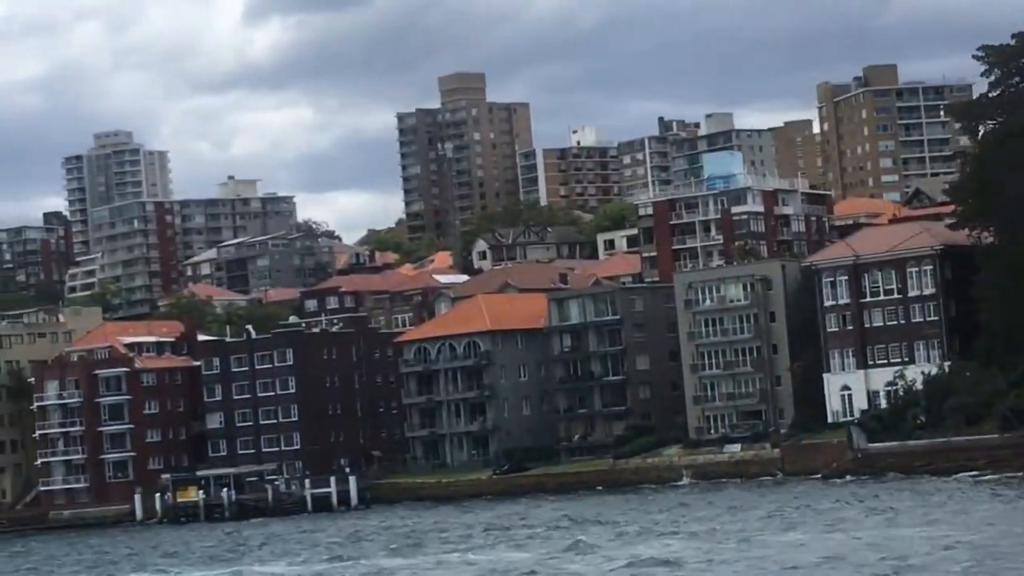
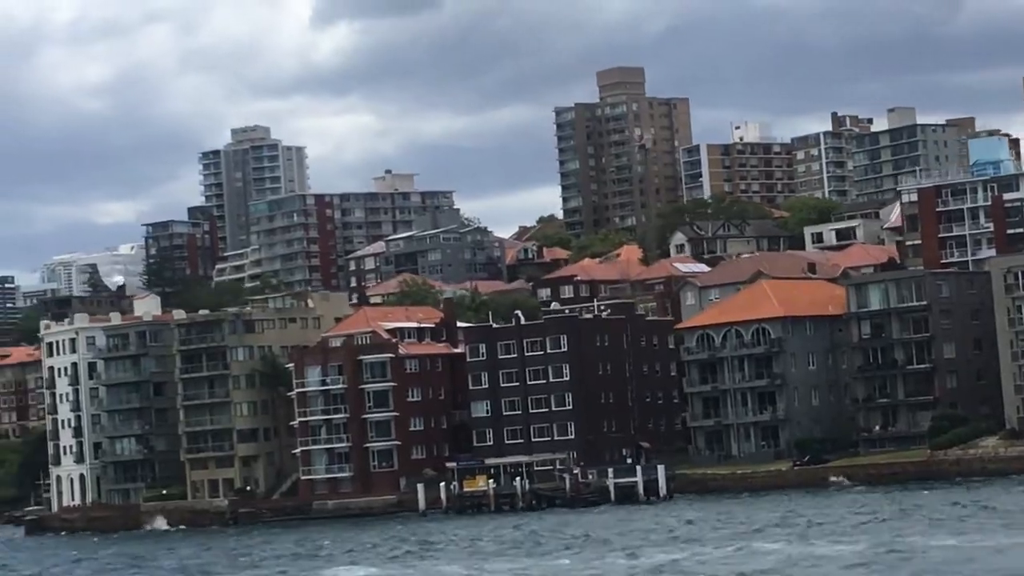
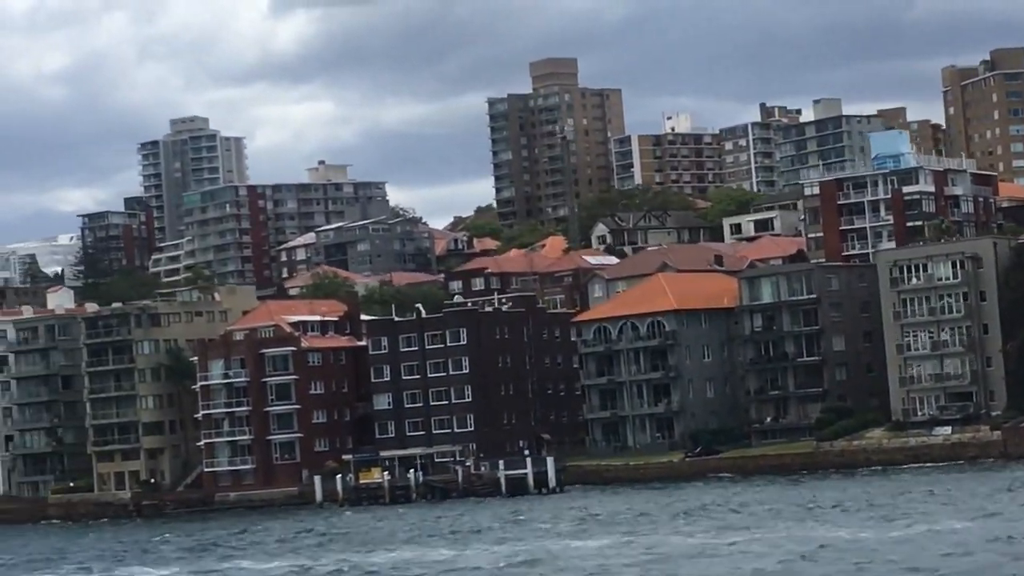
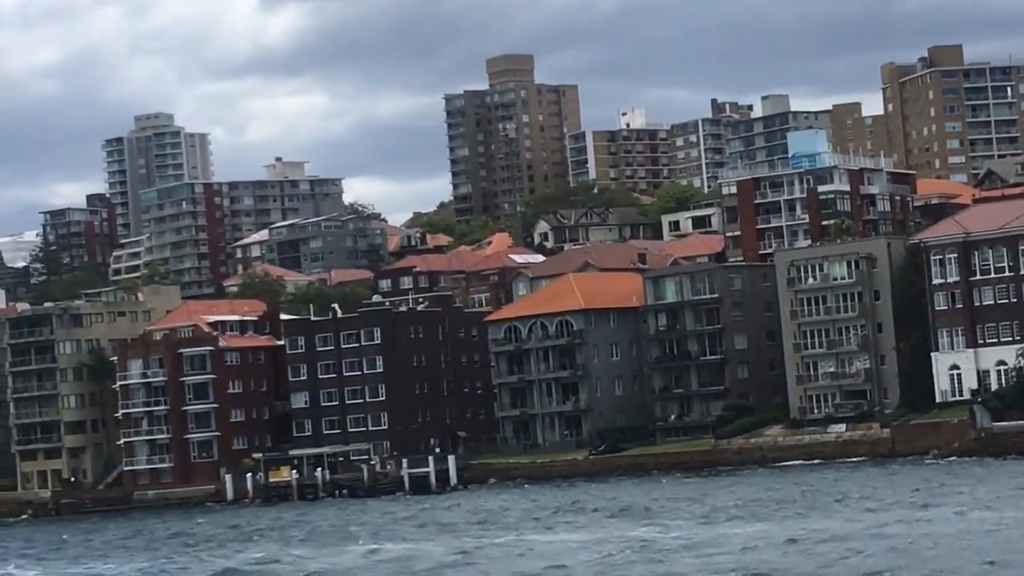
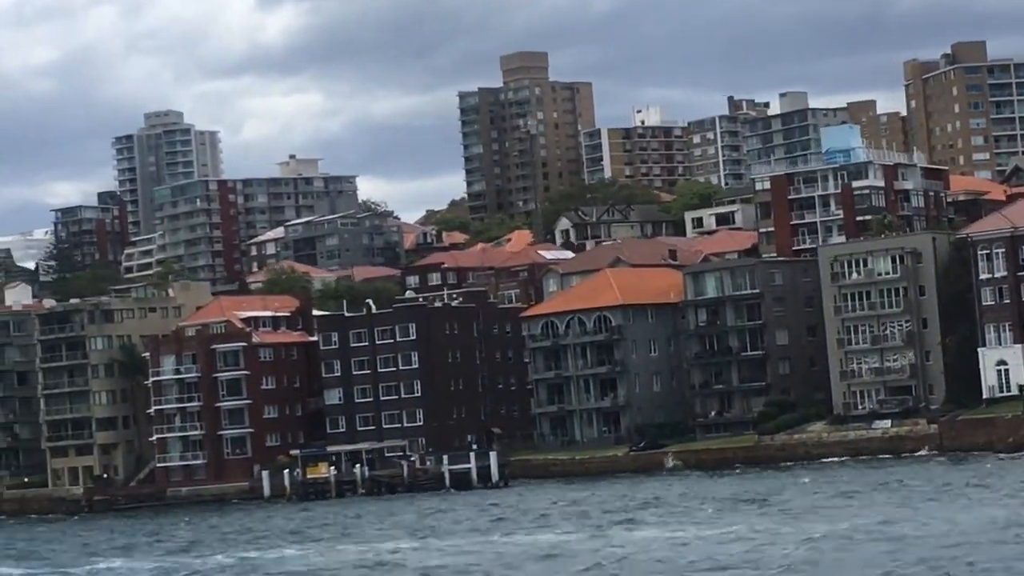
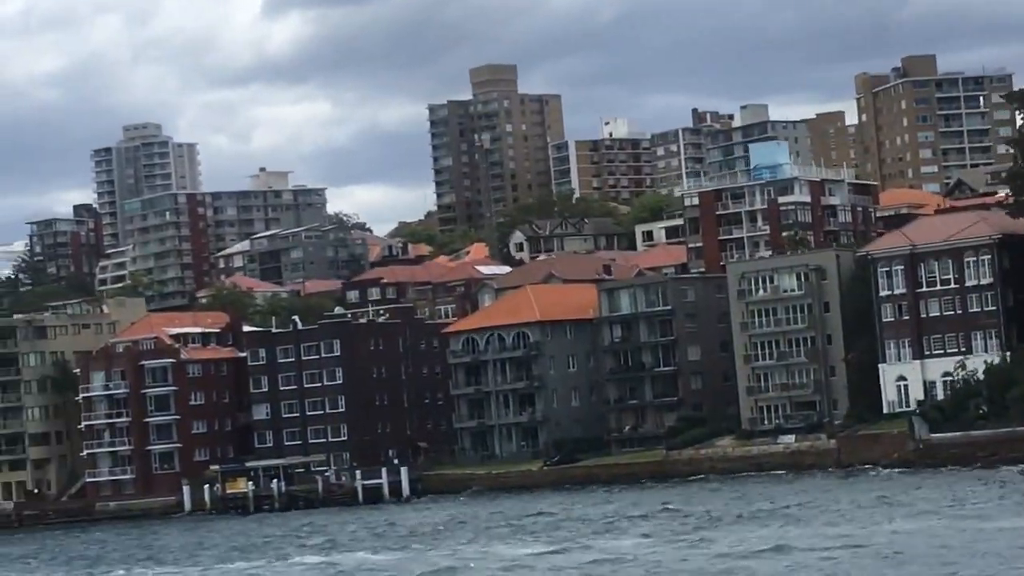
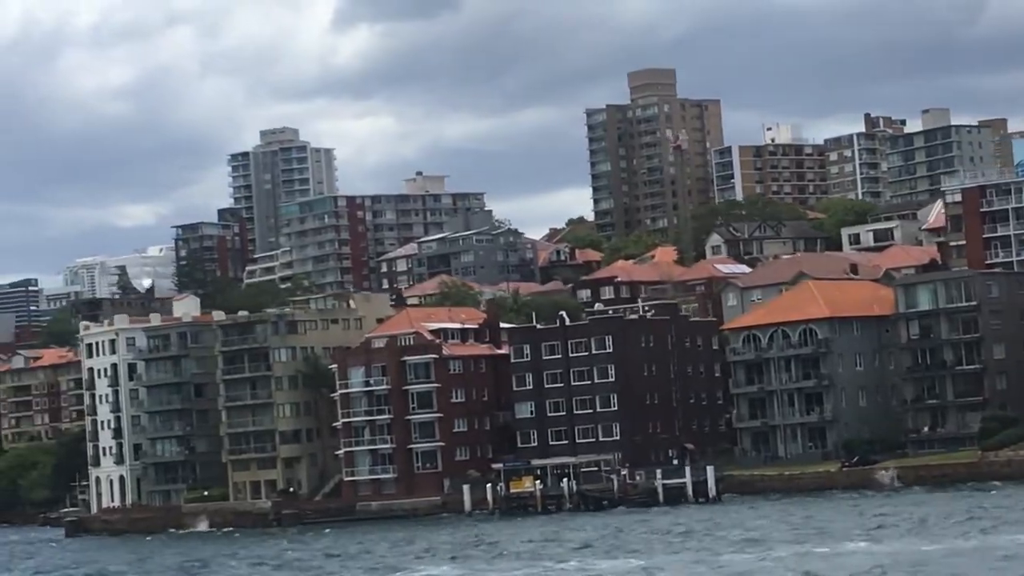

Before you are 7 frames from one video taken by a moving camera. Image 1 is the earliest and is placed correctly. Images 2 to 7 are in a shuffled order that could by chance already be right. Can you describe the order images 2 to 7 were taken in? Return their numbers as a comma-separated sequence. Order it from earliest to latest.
6, 4, 5, 3, 2, 7
